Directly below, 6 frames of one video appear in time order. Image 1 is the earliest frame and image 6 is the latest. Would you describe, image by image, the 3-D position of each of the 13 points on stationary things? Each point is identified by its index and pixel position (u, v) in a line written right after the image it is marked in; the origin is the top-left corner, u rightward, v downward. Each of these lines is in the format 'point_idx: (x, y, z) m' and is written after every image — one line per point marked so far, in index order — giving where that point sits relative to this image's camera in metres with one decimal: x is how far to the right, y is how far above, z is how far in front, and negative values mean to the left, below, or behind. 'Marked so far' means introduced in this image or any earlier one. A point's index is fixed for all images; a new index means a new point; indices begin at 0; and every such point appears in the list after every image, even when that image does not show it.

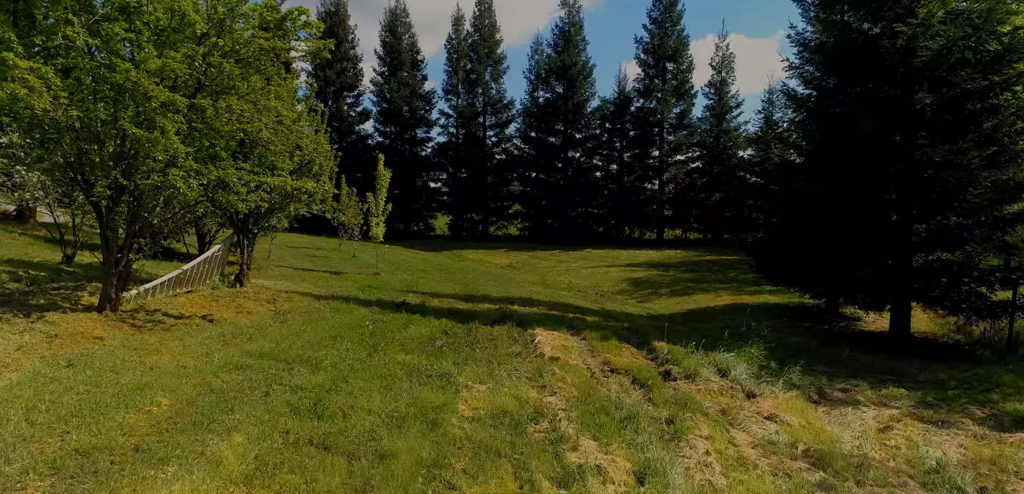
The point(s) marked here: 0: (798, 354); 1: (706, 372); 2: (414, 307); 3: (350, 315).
0: (+5.3, -2.0, +11.8) m
1: (+2.8, -1.8, +9.2) m
2: (-2.0, -1.2, +13.3) m
3: (-2.8, -1.2, +11.1) m
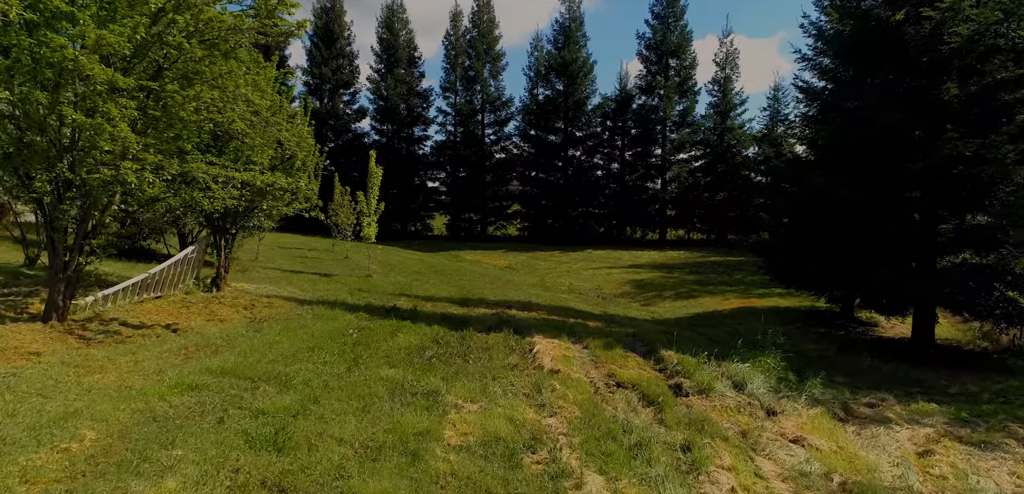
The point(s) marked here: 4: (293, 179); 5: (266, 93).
0: (+5.2, -2.0, +11.0) m
1: (+2.8, -1.8, +8.4) m
2: (-2.1, -1.3, +12.5) m
3: (-2.8, -1.2, +10.3) m
4: (-4.0, +1.2, +11.0) m
5: (-4.1, +2.6, +10.5) m
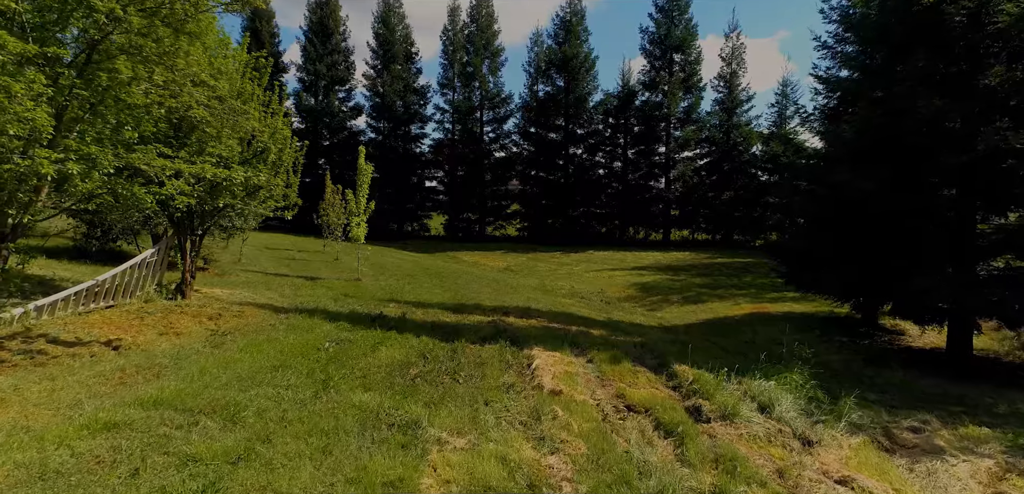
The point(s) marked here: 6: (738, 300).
0: (+5.2, -2.1, +9.9) m
1: (+2.7, -1.9, +7.4) m
2: (-2.1, -1.3, +11.5) m
3: (-2.9, -1.3, +9.2) m
4: (-4.1, +1.2, +10.0) m
5: (-4.2, +2.6, +9.5) m
6: (+6.4, -1.5, +18.0) m
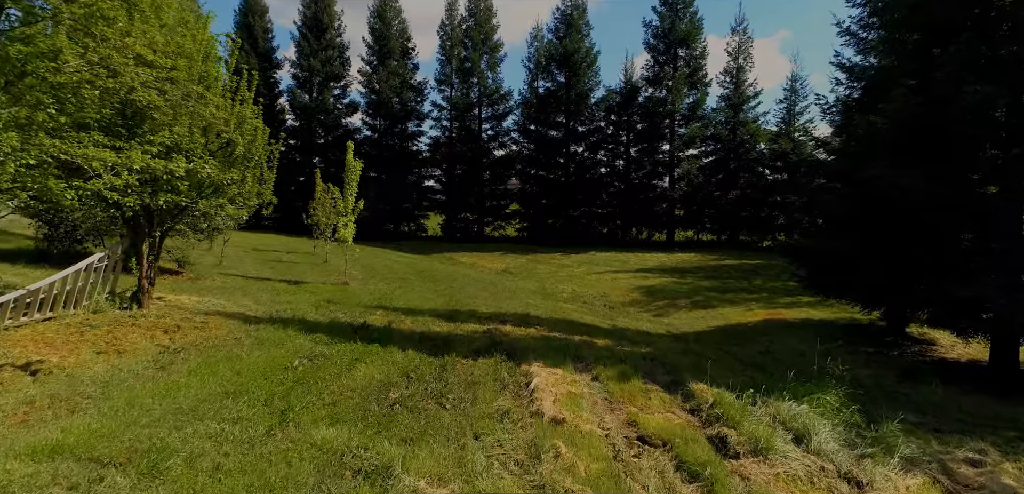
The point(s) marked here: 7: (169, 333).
0: (+5.1, -2.1, +8.9) m
1: (+2.7, -1.9, +6.3) m
2: (-2.2, -1.4, +10.4) m
3: (-2.9, -1.3, +8.1) m
4: (-4.1, +1.1, +8.9) m
5: (-4.2, +2.5, +8.4) m
6: (+6.3, -1.5, +16.9) m
7: (-4.3, -1.1, +7.9) m
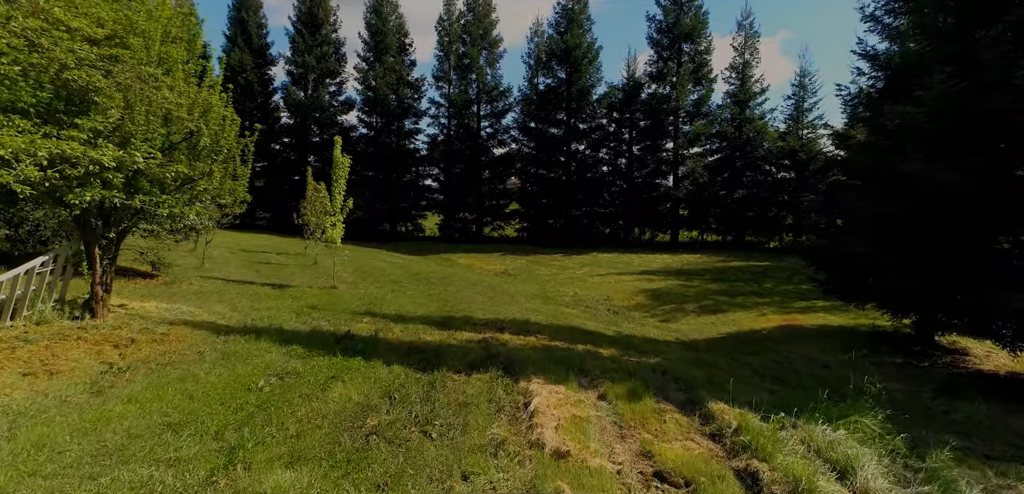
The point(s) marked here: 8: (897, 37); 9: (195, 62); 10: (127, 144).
0: (+5.1, -2.1, +7.9) m
1: (+2.6, -2.0, +5.4) m
2: (-2.2, -1.4, +9.5) m
3: (-3.0, -1.3, +7.2) m
4: (-4.2, +1.1, +8.0) m
5: (-4.3, +2.5, +7.5) m
6: (+6.3, -1.6, +16.0) m
7: (-4.3, -1.1, +7.0) m
8: (+6.8, +3.7, +11.3) m
9: (-4.2, +2.5, +8.6) m
10: (-4.4, +1.2, +7.1) m
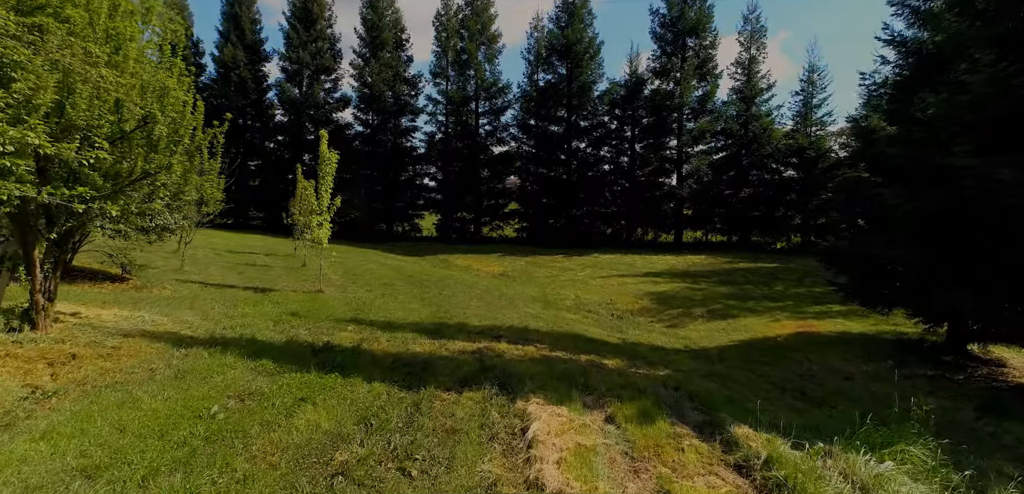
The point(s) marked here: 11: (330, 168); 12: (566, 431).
0: (+5.0, -2.2, +7.0) m
1: (+2.6, -2.0, +4.5) m
2: (-2.3, -1.4, +8.6) m
3: (-3.0, -1.4, +6.3) m
4: (-4.2, +1.1, +7.1) m
5: (-4.3, +2.5, +6.6) m
6: (+6.2, -1.6, +15.1) m
7: (-4.4, -1.1, +6.1) m
8: (+6.8, +3.7, +10.4) m
9: (-4.3, +2.4, +7.7) m
10: (-4.4, +1.1, +6.2) m
11: (-4.1, +1.8, +14.4) m
12: (+0.5, -1.8, +6.2) m
